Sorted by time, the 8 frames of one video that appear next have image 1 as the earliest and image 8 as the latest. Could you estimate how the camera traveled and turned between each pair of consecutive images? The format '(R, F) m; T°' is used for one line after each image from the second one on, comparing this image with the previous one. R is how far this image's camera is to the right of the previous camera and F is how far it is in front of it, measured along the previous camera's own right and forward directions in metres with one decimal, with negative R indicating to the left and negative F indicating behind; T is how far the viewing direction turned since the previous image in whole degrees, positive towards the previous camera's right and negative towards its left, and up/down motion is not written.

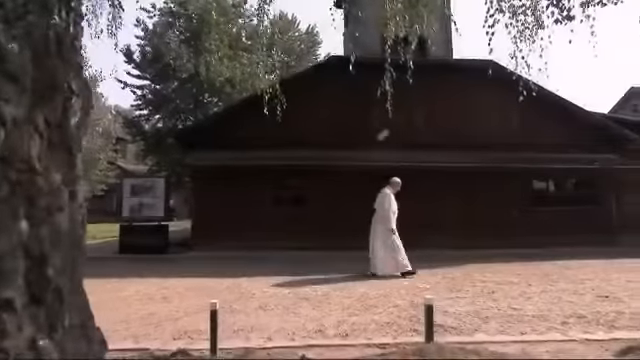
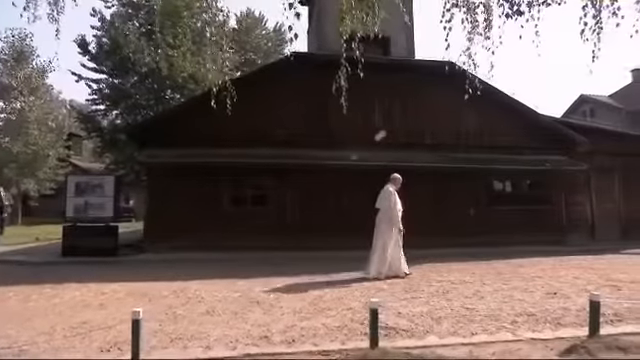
(+0.4, +0.3) m; +5°
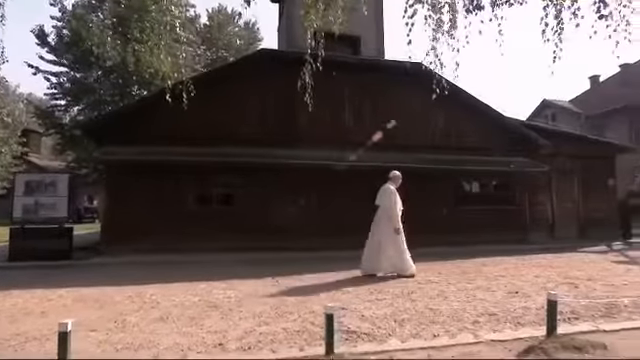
(+0.2, +0.3) m; +4°
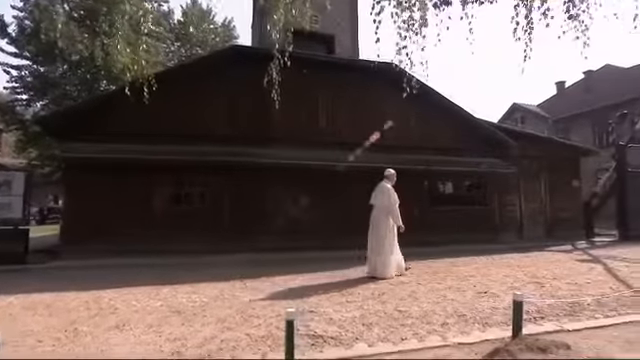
(+0.2, +0.2) m; +4°
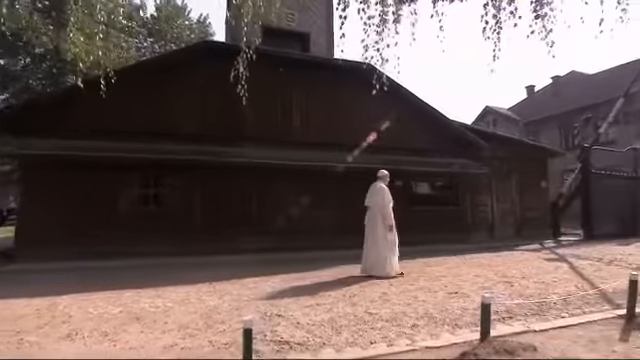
(+0.2, +0.2) m; +3°
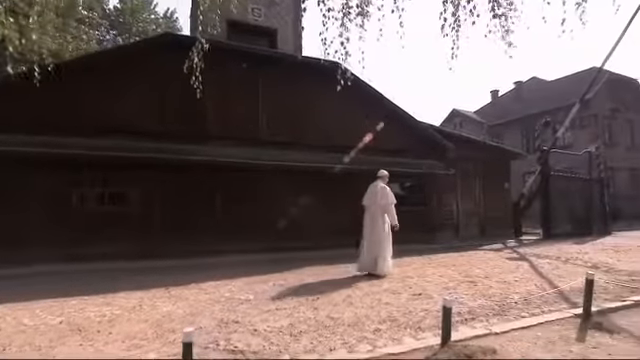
(+0.2, +0.3) m; +4°
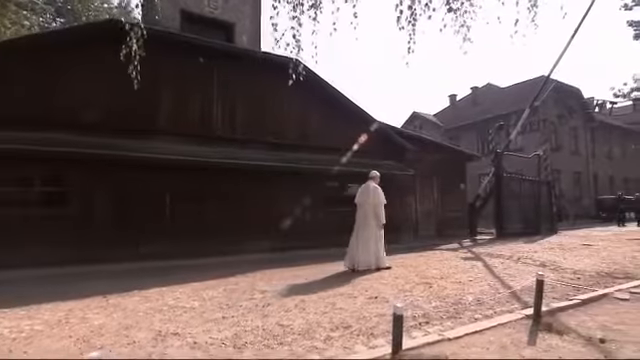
(+0.3, +0.4) m; +6°
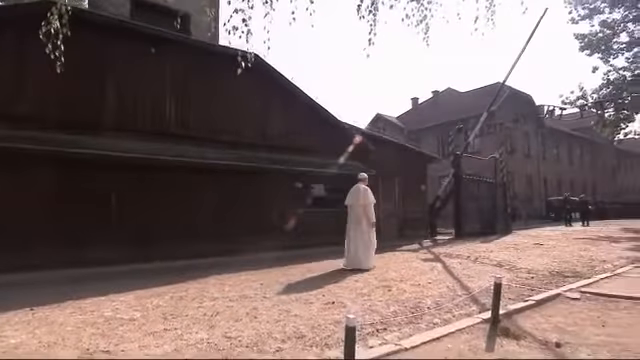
(+0.2, +0.4) m; +5°
